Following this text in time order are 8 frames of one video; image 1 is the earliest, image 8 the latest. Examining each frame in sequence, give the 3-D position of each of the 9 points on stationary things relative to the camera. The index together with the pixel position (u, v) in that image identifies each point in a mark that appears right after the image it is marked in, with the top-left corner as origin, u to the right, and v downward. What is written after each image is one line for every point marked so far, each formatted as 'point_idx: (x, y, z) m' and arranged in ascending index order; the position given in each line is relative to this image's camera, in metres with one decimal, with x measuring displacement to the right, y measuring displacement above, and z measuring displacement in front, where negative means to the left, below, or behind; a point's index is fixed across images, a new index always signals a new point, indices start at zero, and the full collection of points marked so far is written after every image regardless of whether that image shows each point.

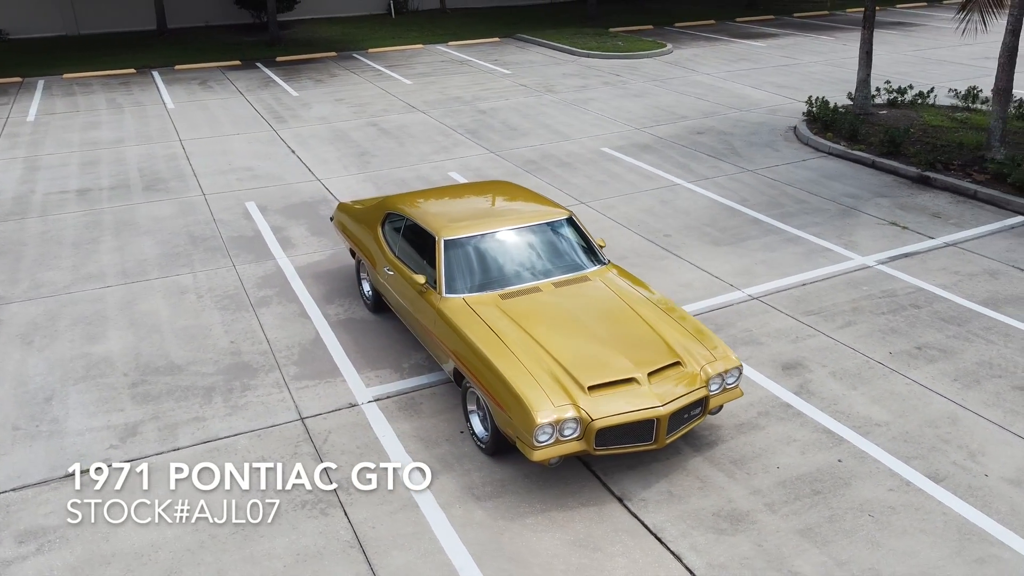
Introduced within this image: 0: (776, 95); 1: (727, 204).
0: (+5.5, +4.0, +16.9) m
1: (+2.8, +1.1, +10.8) m
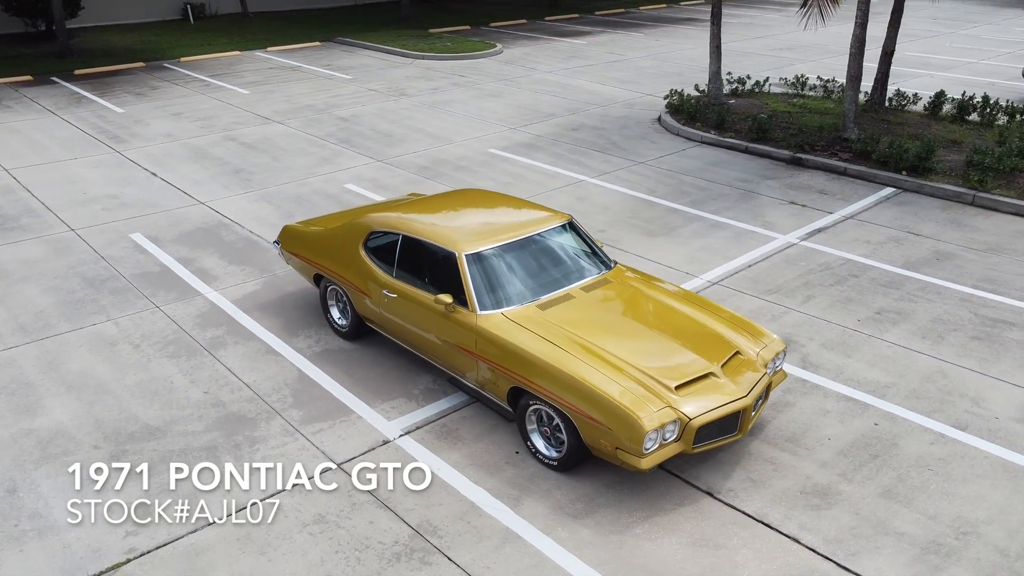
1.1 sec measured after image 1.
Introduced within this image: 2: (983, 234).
0: (+2.4, +4.3, +17.7) m
1: (+1.7, +1.3, +11.2) m
2: (+5.6, +0.7, +9.8) m
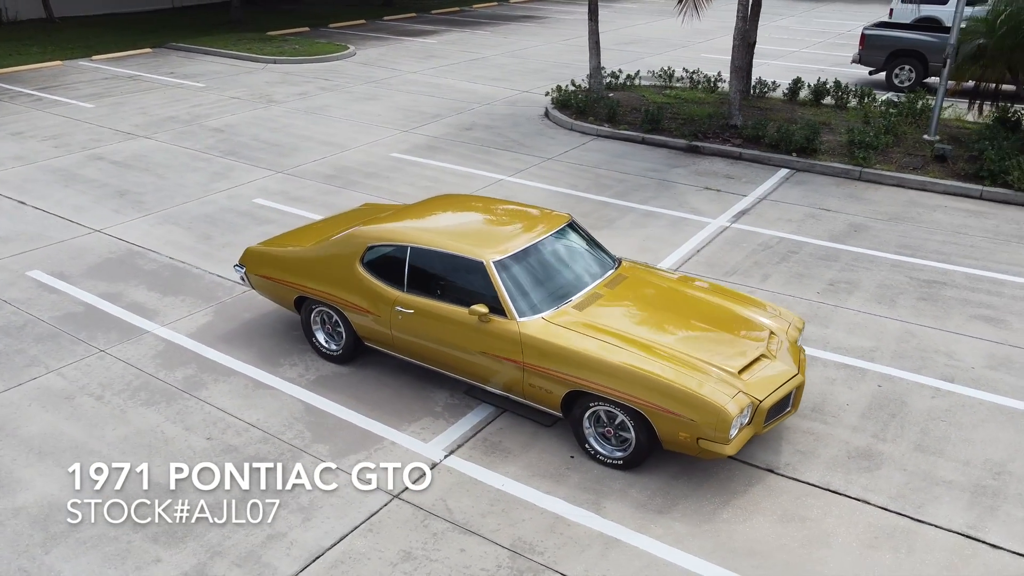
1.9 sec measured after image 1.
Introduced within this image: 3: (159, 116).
0: (-0.3, +4.4, +17.8) m
1: (+0.7, +1.4, +11.4) m
2: (+4.9, +1.1, +10.8) m
3: (-6.6, +3.2, +15.3) m
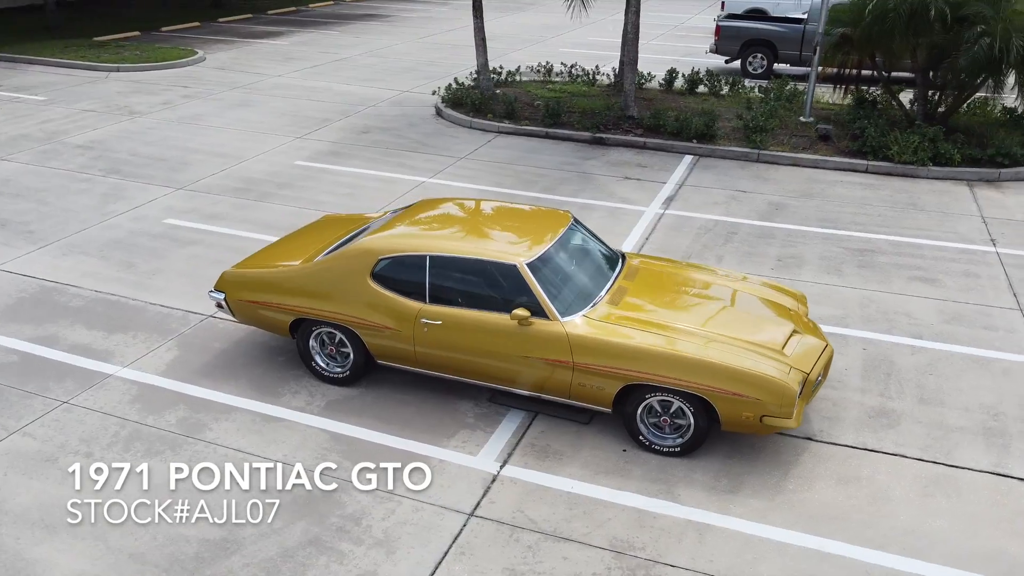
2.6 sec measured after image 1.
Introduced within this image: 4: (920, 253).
0: (-2.9, +4.3, +17.4) m
1: (-0.3, +1.4, +11.3) m
2: (+3.9, +1.5, +11.7) m
3: (-8.4, +2.6, +13.6) m
4: (+4.6, +0.4, +9.2) m
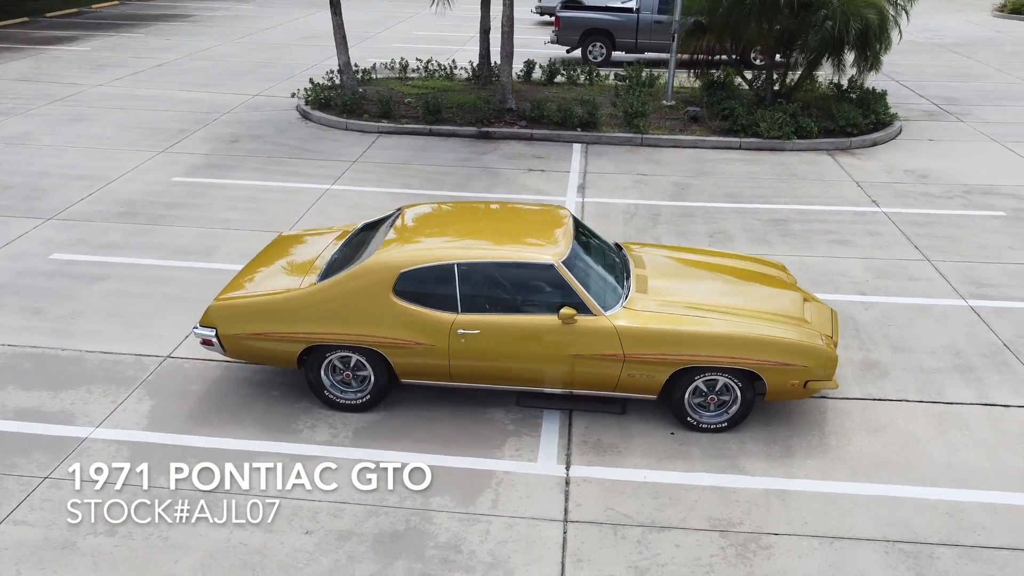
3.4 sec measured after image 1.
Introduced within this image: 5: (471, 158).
0: (-5.8, +3.9, +16.1) m
1: (-1.5, +1.3, +11.0) m
2: (+2.5, +1.9, +12.3) m
3: (-10.0, +1.6, +11.1) m
4: (+3.9, +0.9, +10.2) m
5: (-0.6, +2.0, +12.5) m
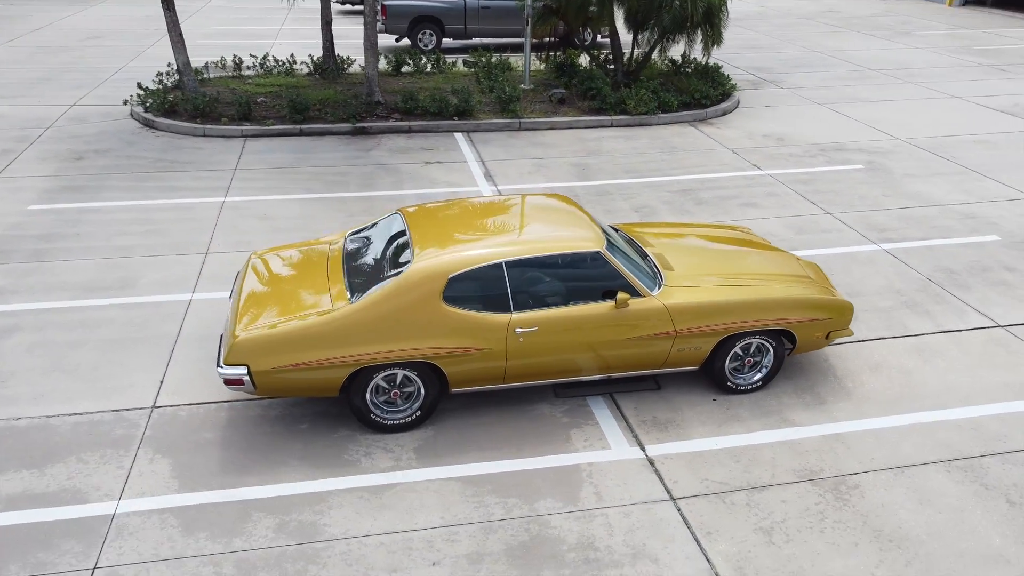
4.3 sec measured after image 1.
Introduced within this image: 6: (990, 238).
0: (-8.4, +3.2, +14.0) m
1: (-2.6, +1.2, +10.3) m
2: (+0.8, +2.2, +12.6) m
3: (-10.8, +0.4, +8.2) m
4: (+2.8, +1.4, +11.0) m
5: (-2.3, +1.9, +12.0) m
6: (+5.5, +0.6, +9.3) m
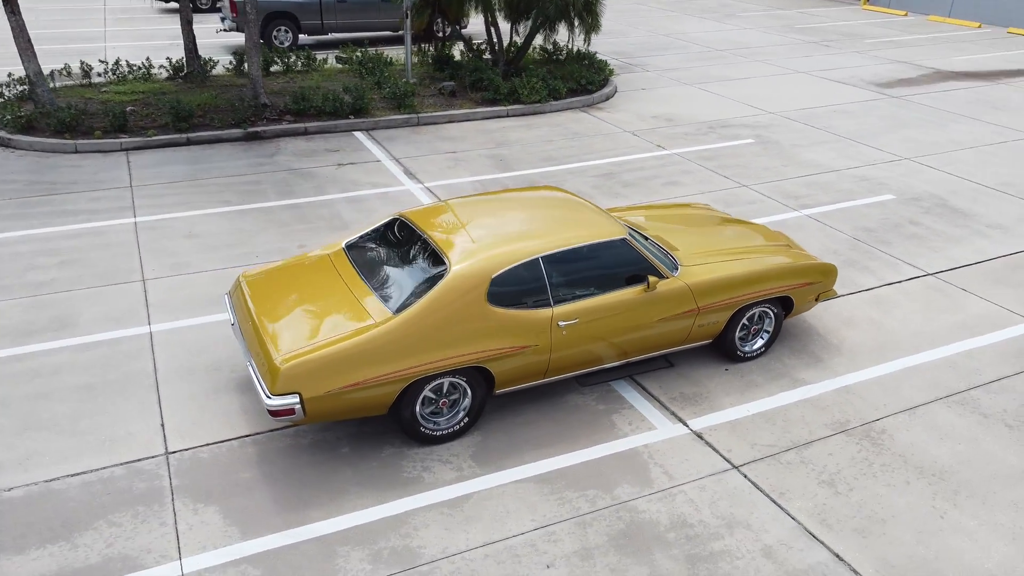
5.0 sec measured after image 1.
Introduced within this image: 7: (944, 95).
0: (-10.0, +2.3, +12.0) m
1: (-3.3, +0.9, +9.6) m
2: (-0.7, +2.3, +12.6) m
3: (-10.8, -0.7, +5.8) m
4: (+1.7, +1.7, +11.4) m
5: (-3.5, +1.7, +11.3) m
6: (+4.8, +1.2, +10.3) m
7: (+8.1, +3.6, +15.3) m
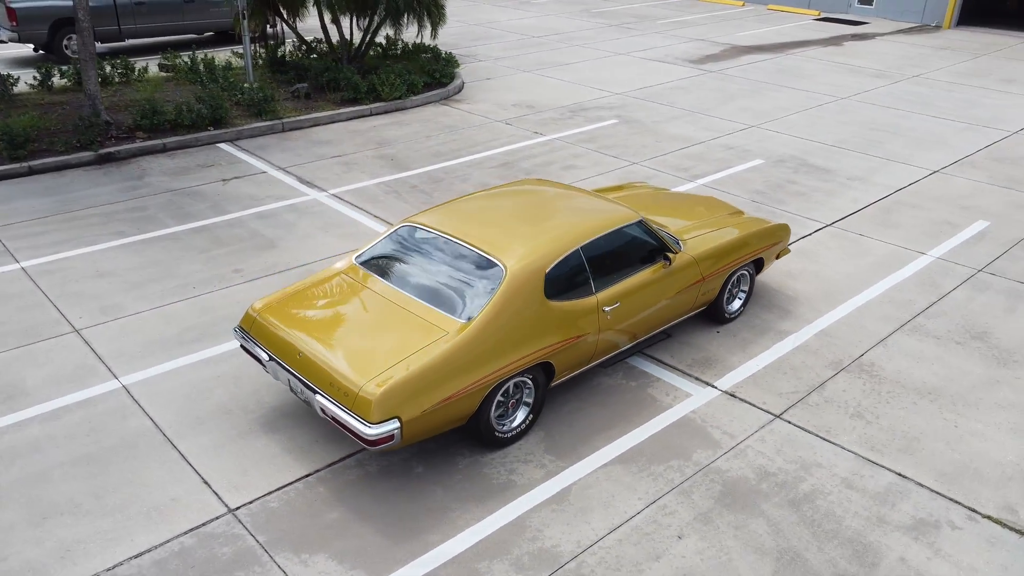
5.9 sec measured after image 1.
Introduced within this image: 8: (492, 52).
0: (-11.2, +1.0, +9.0) m
1: (-4.0, +0.5, +8.6) m
2: (-2.5, +2.2, +12.1) m
3: (-9.9, -2.0, +3.0) m
4: (+0.2, +1.9, +11.7) m
5: (-4.7, +1.3, +10.2) m
6: (+3.5, +1.8, +11.5) m
7: (+5.0, +4.6, +17.1) m
8: (-0.5, +5.3, +18.2) m
